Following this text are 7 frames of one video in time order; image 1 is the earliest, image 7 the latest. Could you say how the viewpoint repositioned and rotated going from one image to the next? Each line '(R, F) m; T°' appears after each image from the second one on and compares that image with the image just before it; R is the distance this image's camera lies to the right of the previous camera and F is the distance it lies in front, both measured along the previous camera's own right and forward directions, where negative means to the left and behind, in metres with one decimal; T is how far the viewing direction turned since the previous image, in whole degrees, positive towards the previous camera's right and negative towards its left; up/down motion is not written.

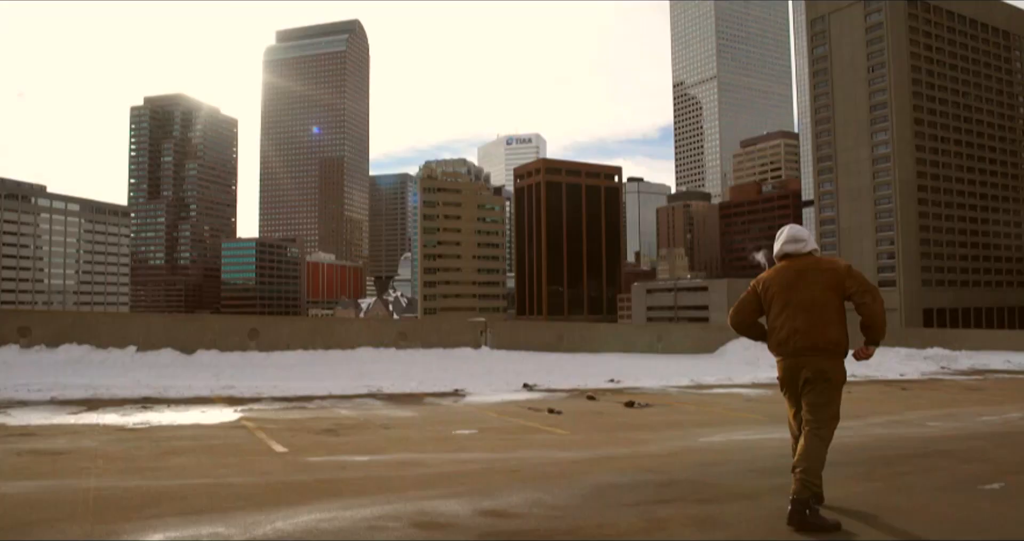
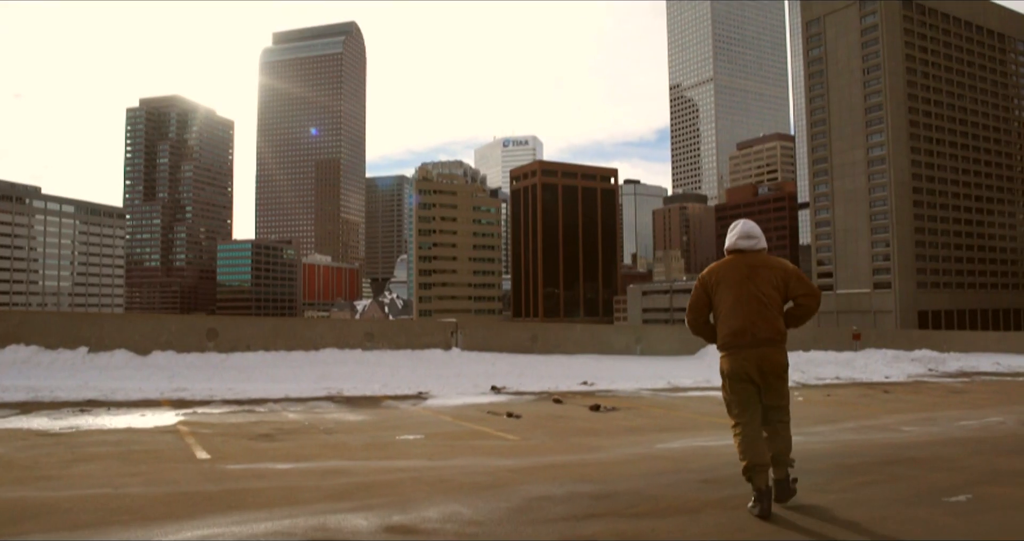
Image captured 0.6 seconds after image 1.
(+0.5, +0.5) m; 0°
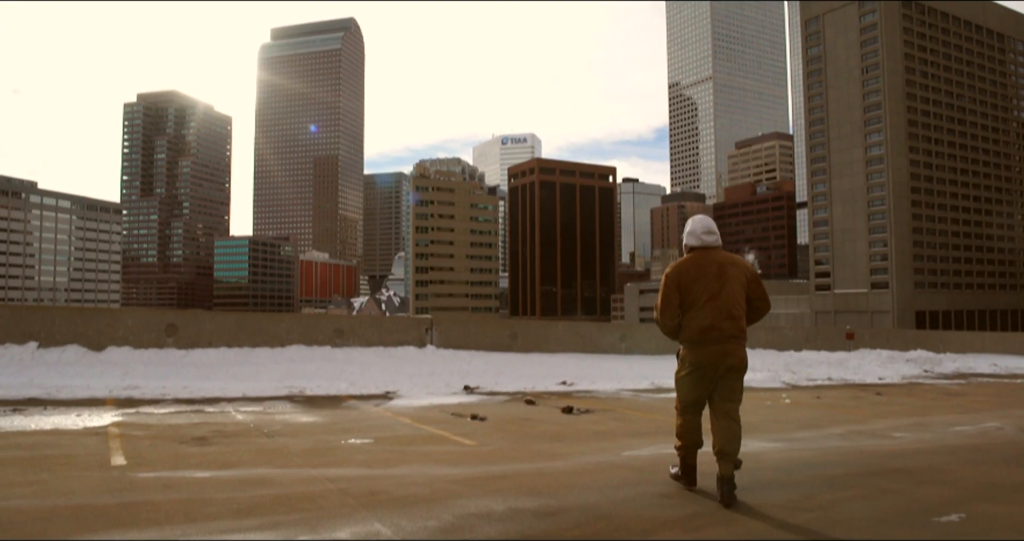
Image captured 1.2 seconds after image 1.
(+0.4, +0.6) m; 0°
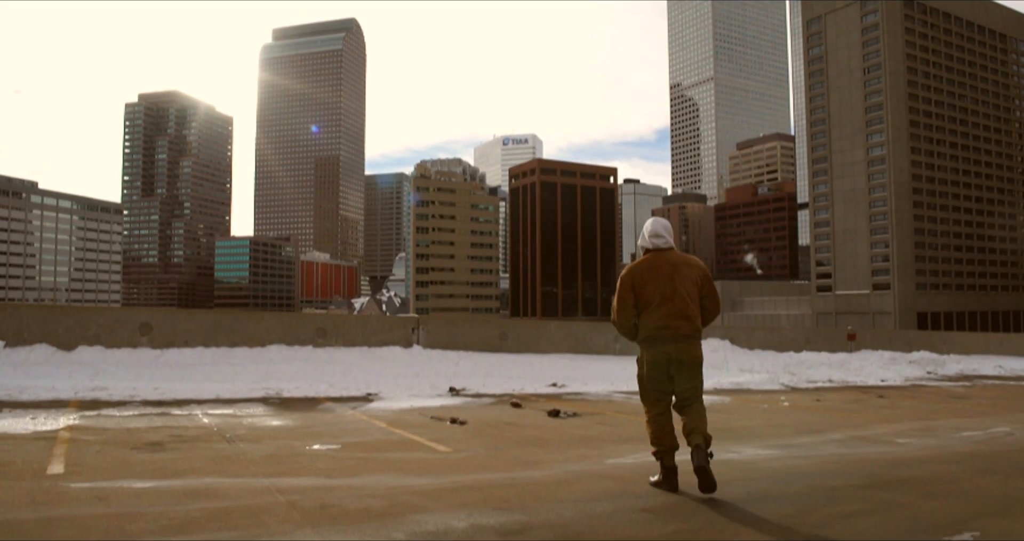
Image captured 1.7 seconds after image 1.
(+0.2, +0.5) m; 0°
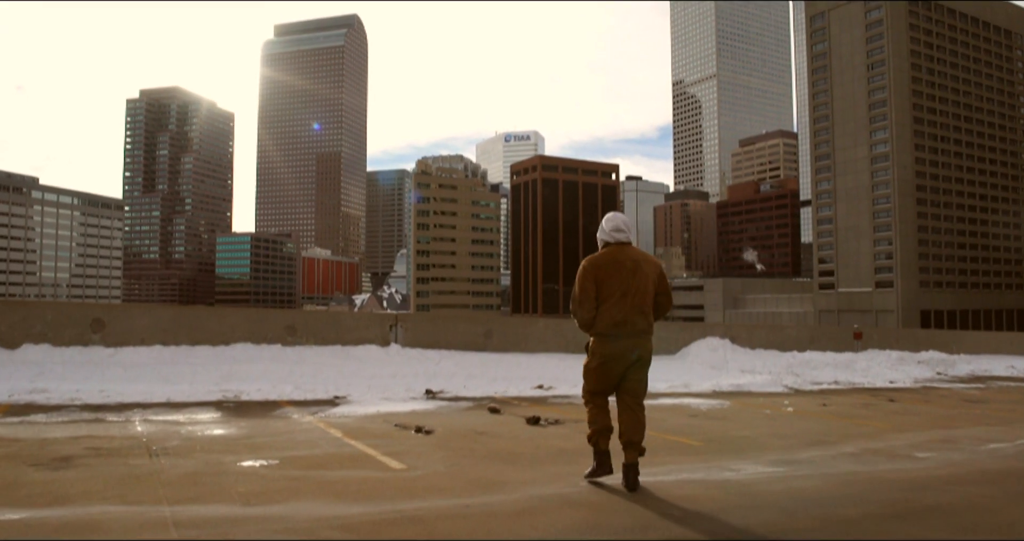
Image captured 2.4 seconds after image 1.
(+0.3, +0.9) m; 0°
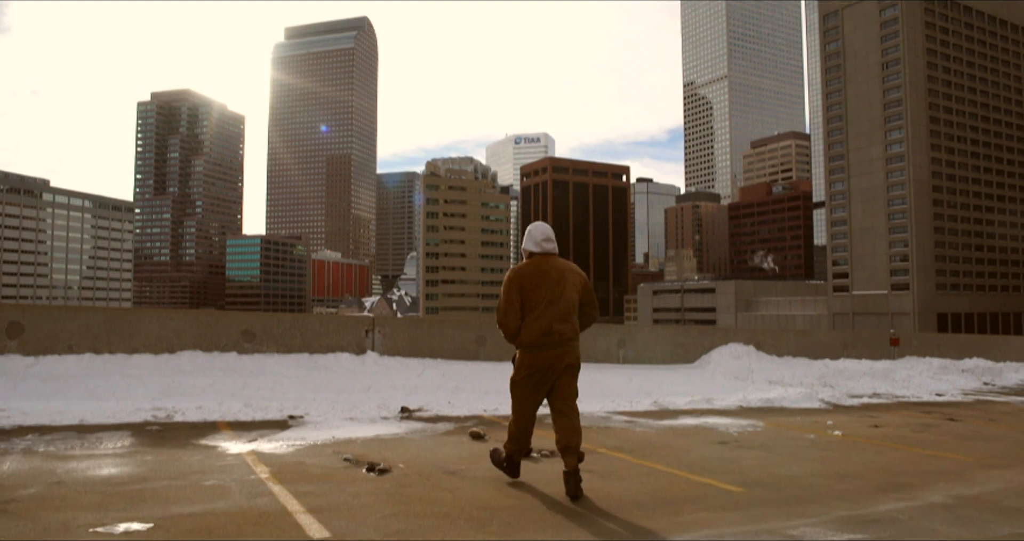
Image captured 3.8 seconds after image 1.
(+0.2, +1.8) m; -1°
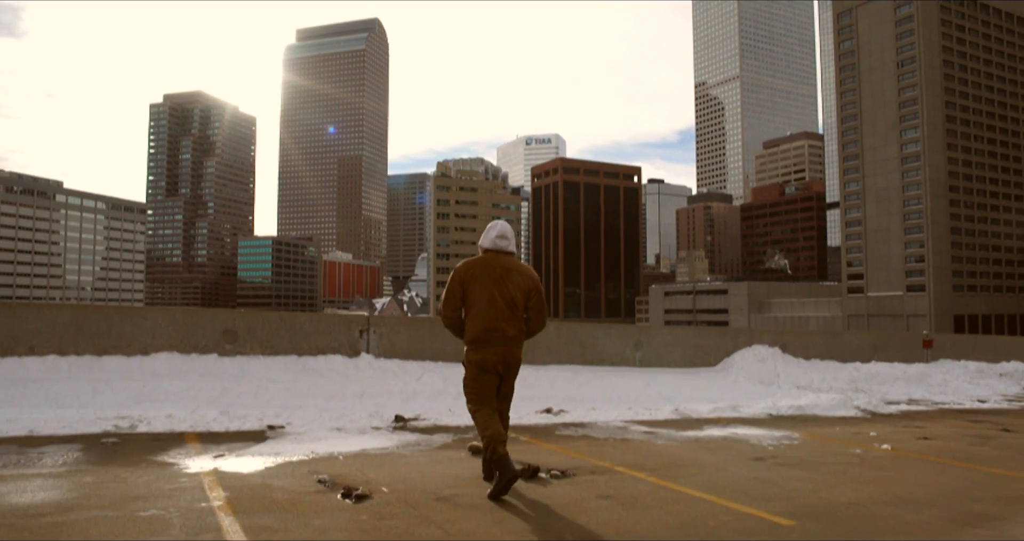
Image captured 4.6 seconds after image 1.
(+0.1, +1.0) m; -1°
